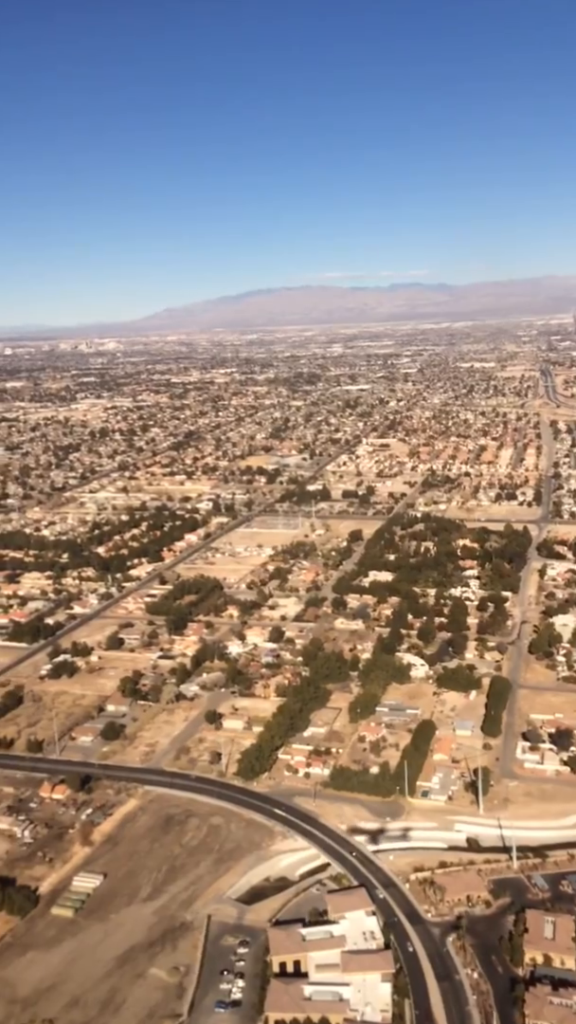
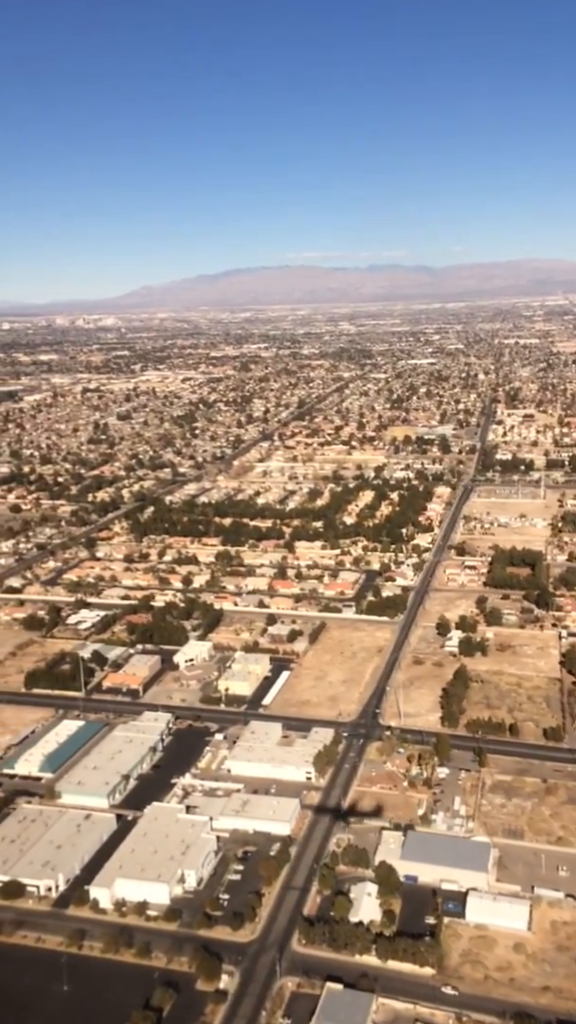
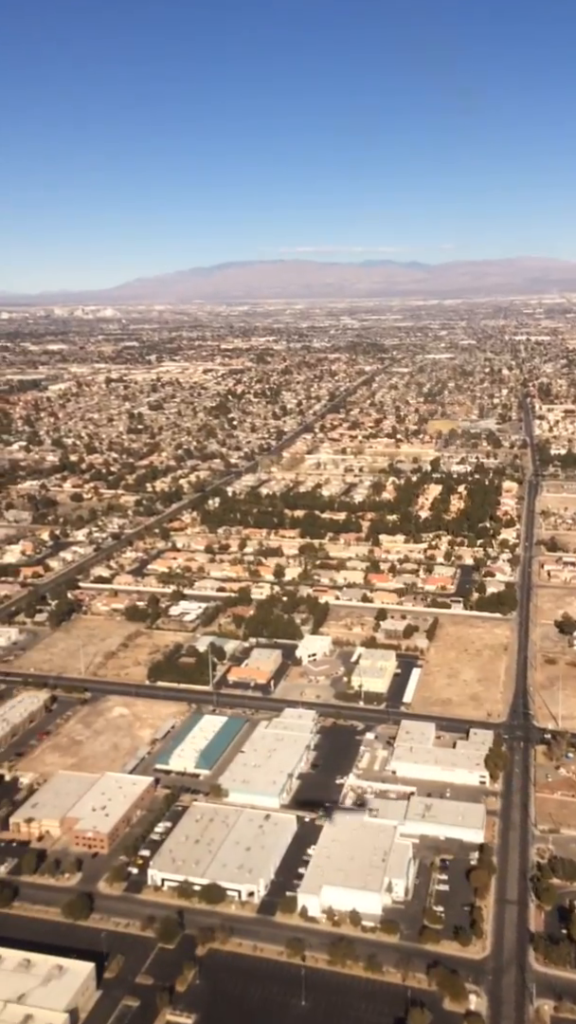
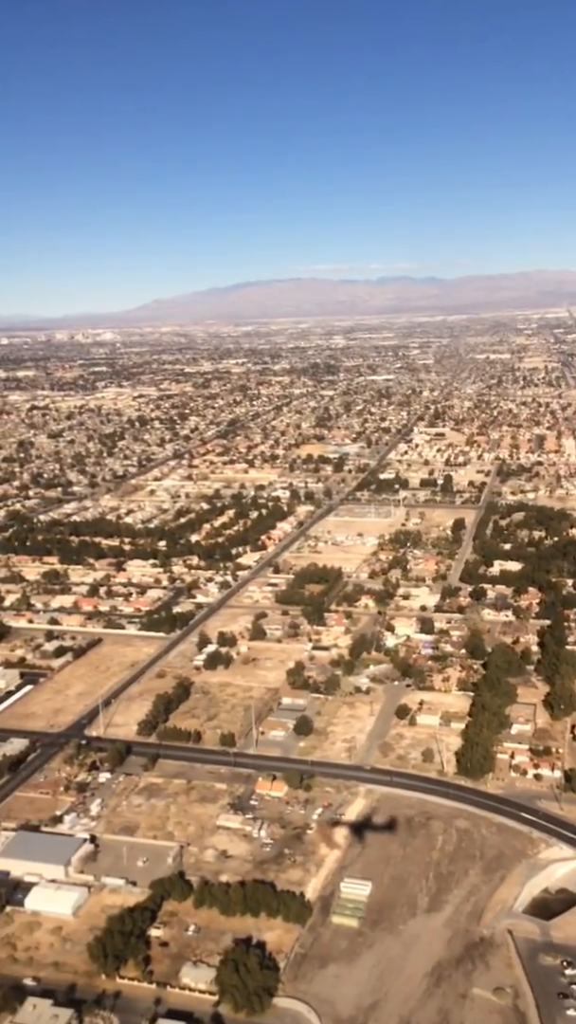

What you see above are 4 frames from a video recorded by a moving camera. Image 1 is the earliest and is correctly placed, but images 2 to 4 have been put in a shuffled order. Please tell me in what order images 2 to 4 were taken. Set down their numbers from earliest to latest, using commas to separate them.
4, 2, 3
